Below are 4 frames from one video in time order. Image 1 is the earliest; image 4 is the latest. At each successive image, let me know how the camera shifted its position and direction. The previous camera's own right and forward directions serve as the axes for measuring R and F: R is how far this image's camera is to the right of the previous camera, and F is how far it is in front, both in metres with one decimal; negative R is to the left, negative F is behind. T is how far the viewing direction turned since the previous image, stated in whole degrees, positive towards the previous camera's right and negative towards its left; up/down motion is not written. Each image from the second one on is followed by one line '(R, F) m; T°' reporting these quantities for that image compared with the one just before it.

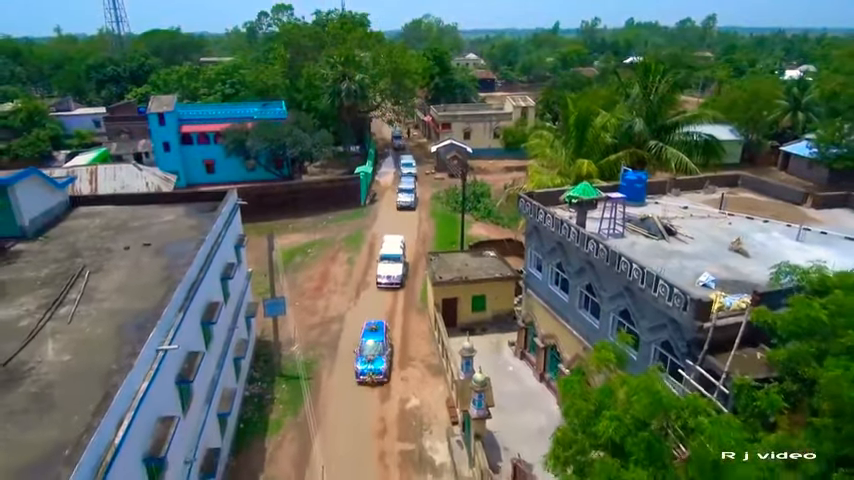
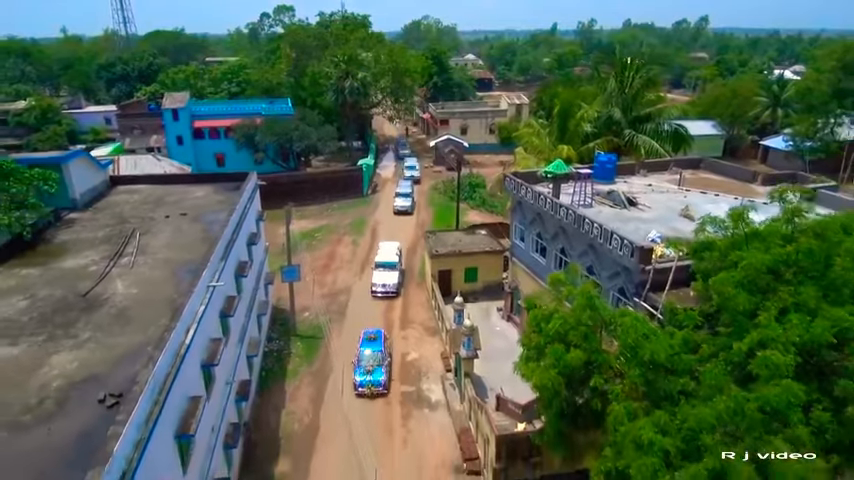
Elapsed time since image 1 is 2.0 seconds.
(+0.1, -2.9) m; 0°
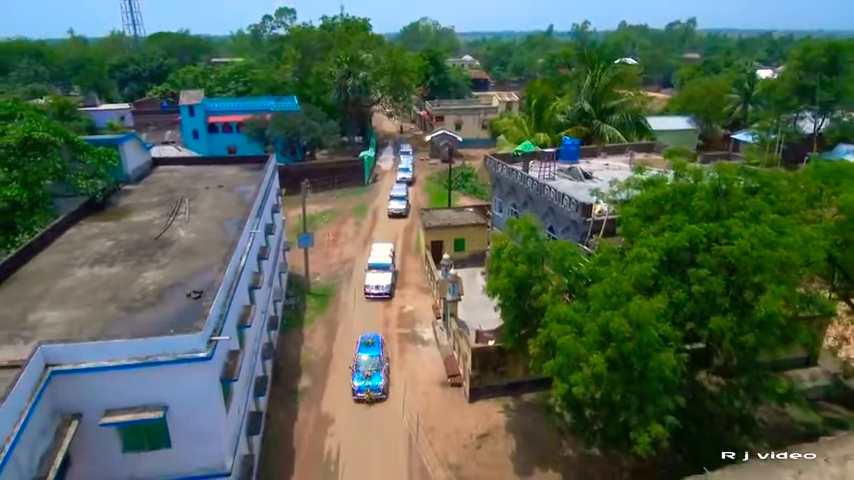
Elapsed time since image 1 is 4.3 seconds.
(+0.3, -4.4) m; 0°
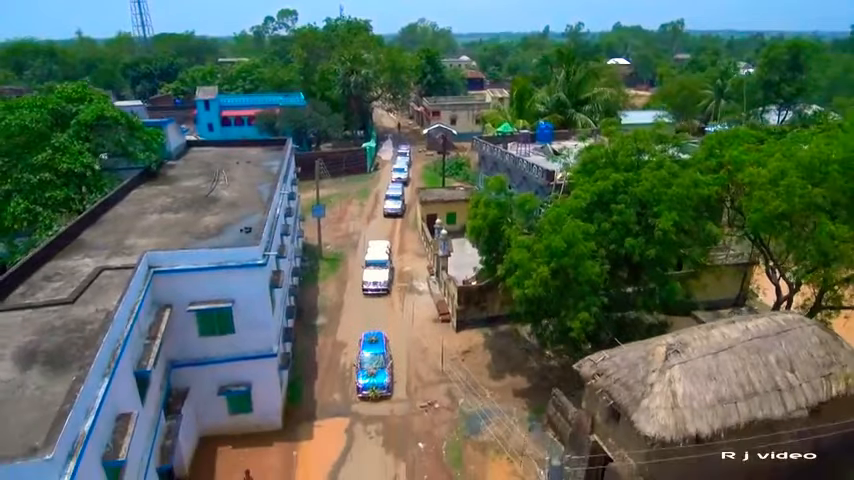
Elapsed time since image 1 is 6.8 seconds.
(+0.2, -4.7) m; 0°
